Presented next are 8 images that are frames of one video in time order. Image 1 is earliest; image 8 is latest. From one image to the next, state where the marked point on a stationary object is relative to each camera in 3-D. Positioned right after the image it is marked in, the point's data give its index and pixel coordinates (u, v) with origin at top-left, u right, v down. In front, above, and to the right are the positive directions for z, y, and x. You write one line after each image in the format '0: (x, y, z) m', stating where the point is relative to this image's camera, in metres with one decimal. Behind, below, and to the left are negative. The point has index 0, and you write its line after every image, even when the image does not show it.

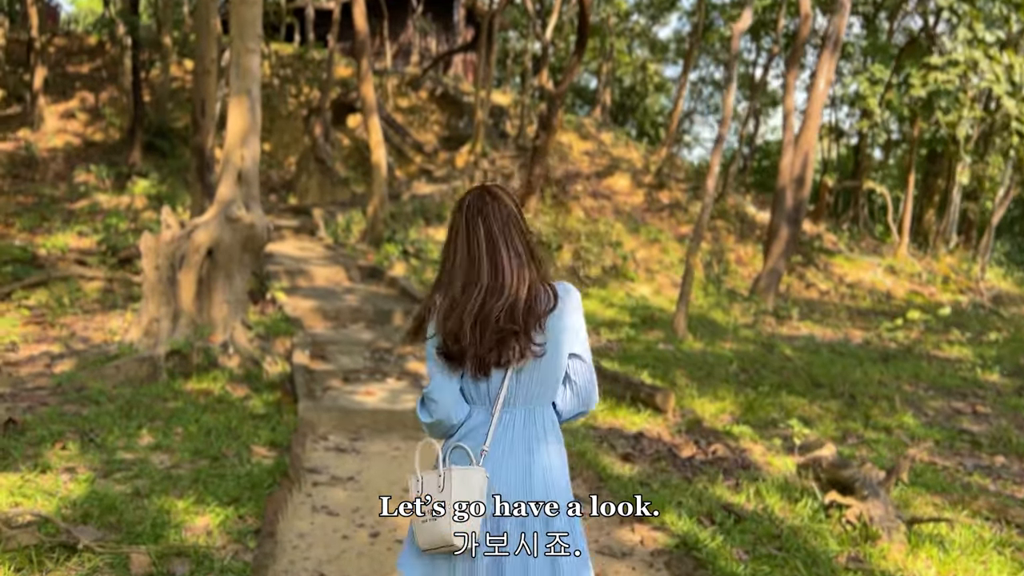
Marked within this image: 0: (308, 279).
0: (-2.7, +0.1, +11.1) m
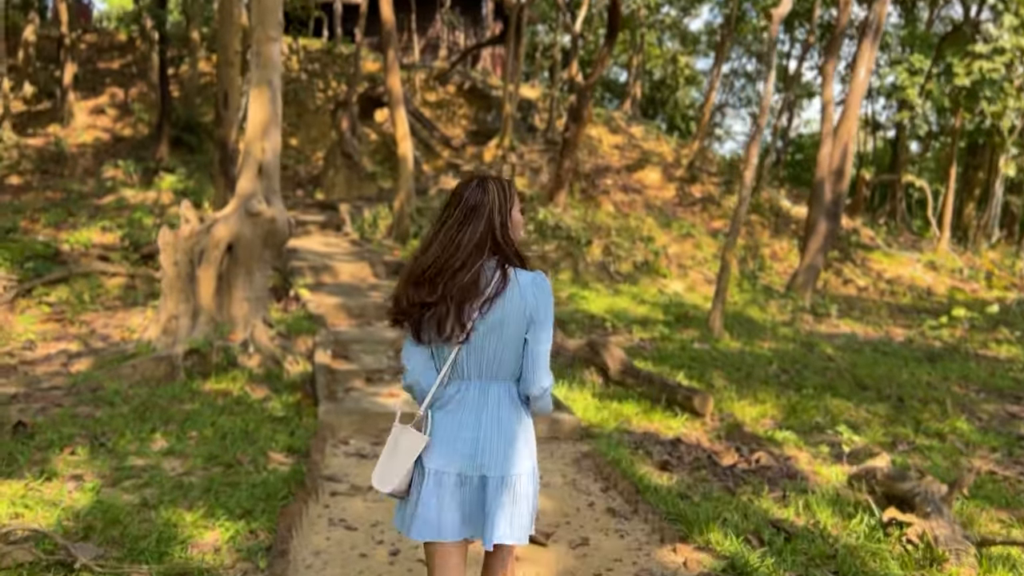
0: (-2.3, +0.2, +10.9) m
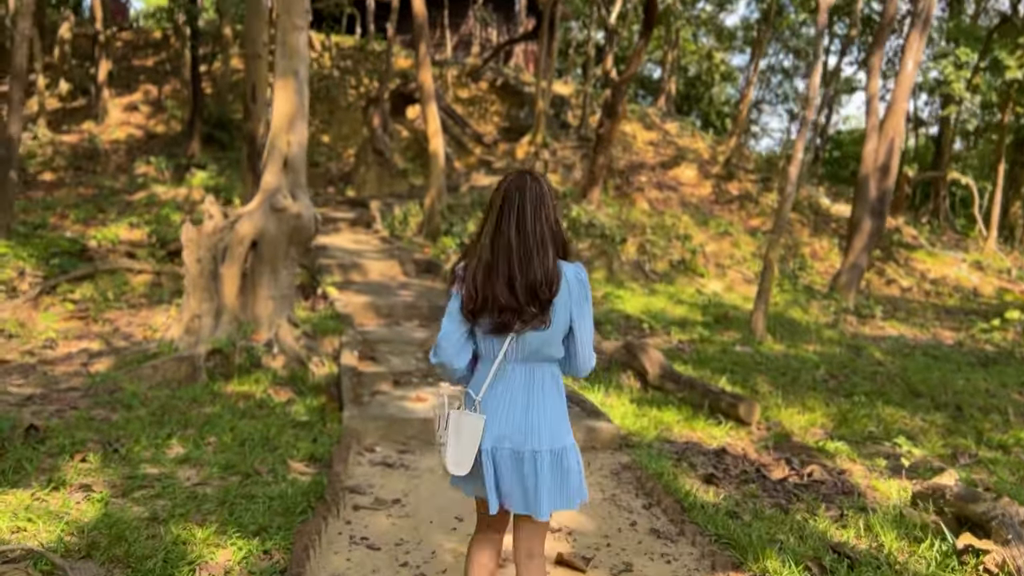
0: (-1.9, +0.2, +10.6) m
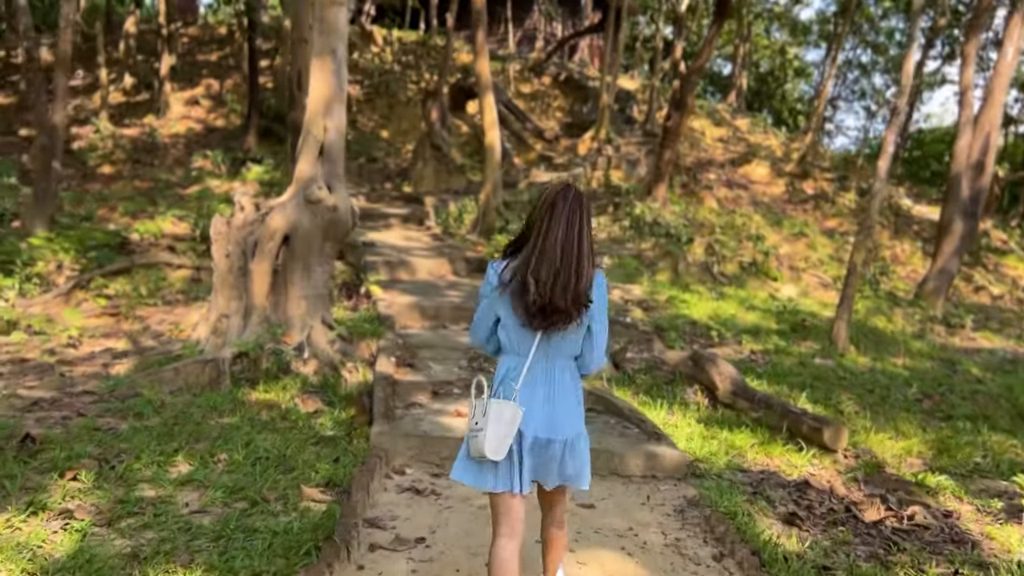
0: (-1.2, +0.2, +10.0) m
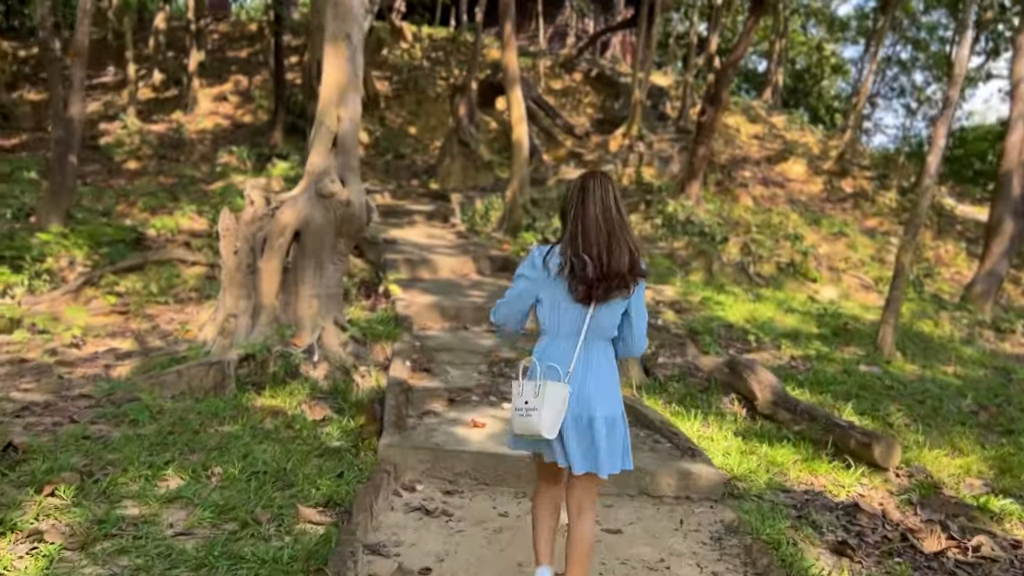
0: (-0.9, +0.2, +9.6) m
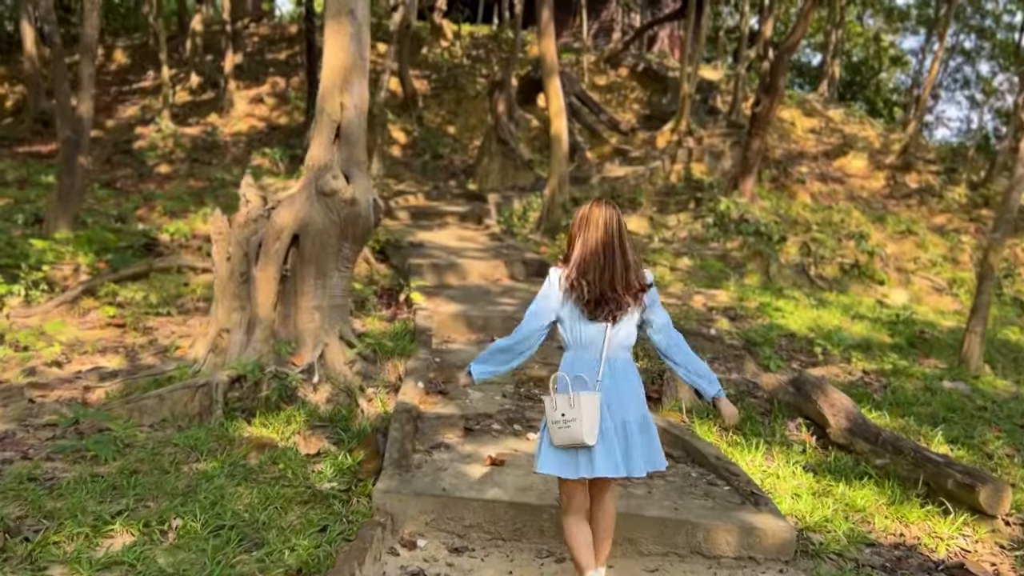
0: (-0.5, +0.1, +8.8) m
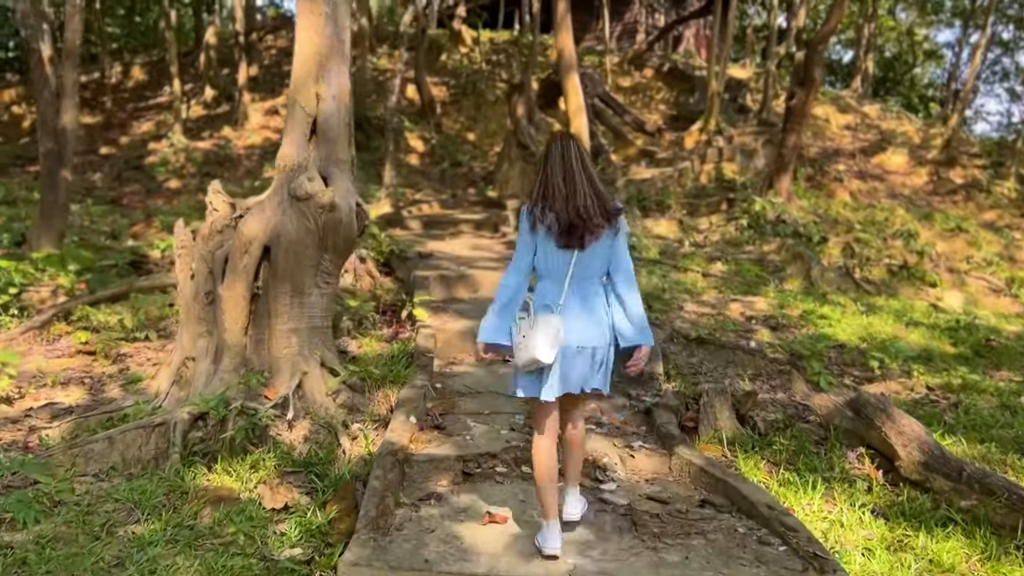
0: (-0.4, 0.0, +8.0) m
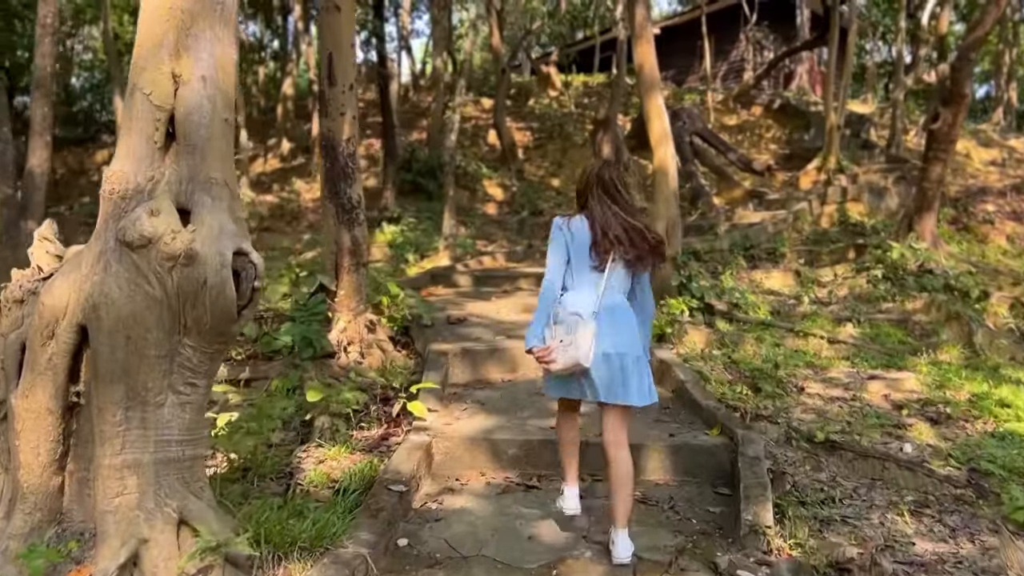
0: (0.0, -0.6, +6.0) m
